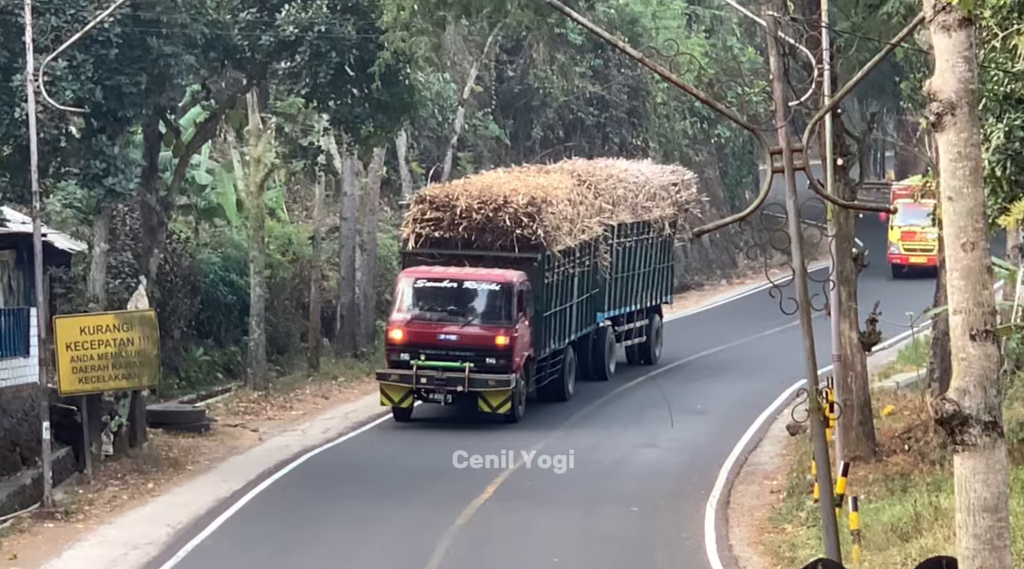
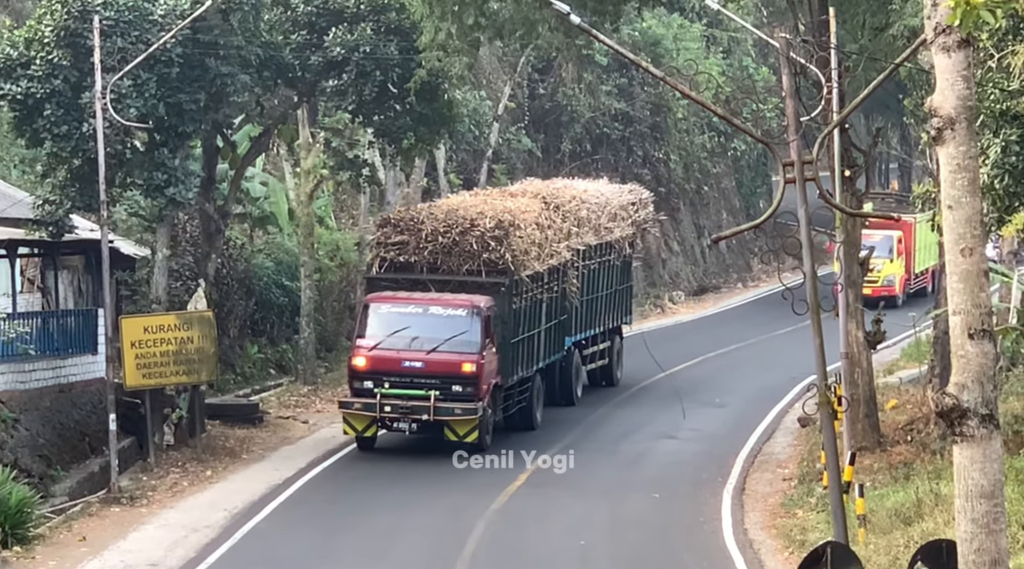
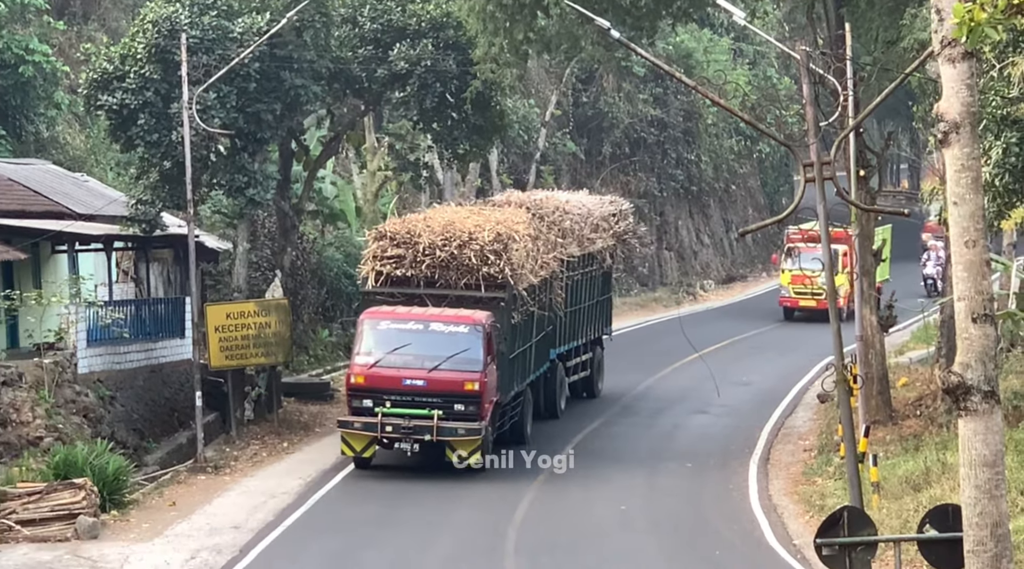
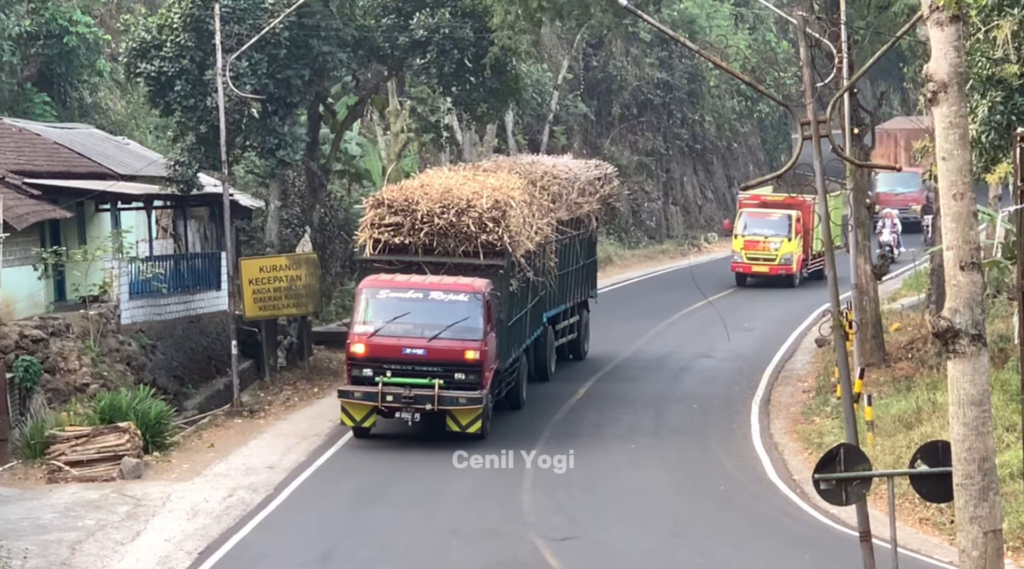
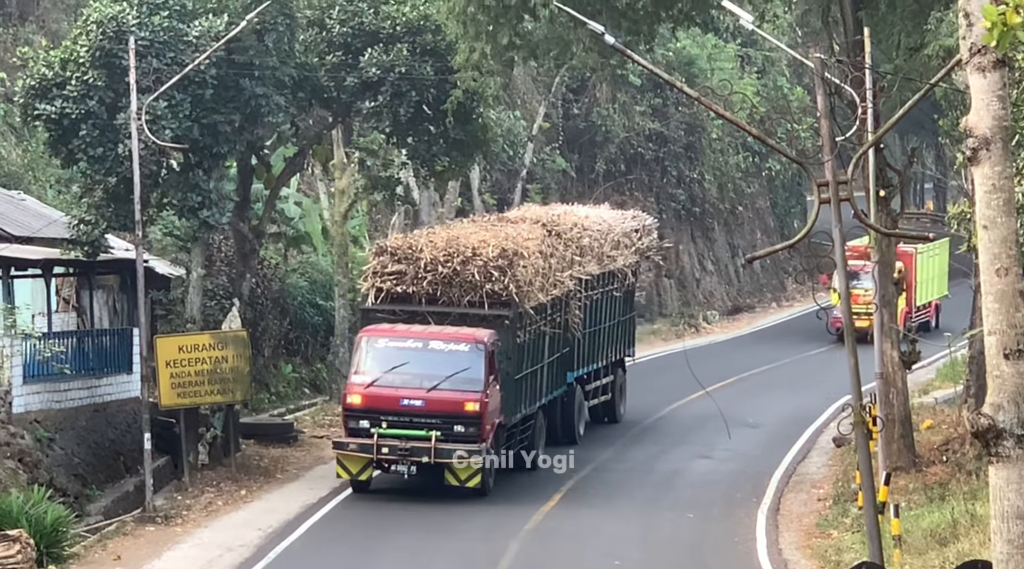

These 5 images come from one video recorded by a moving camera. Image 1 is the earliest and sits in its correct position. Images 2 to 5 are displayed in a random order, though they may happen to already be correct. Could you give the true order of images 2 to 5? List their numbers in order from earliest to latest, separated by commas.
2, 5, 3, 4
